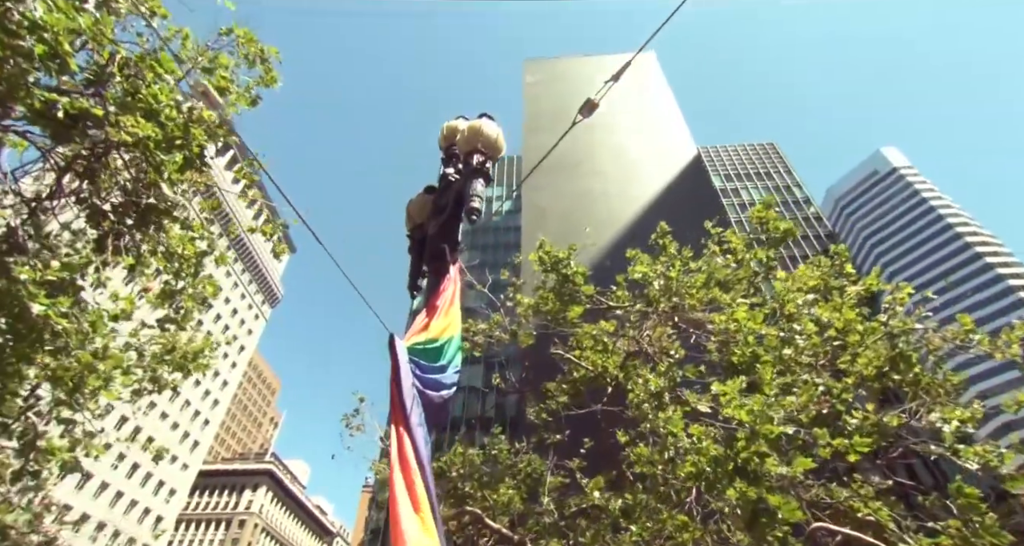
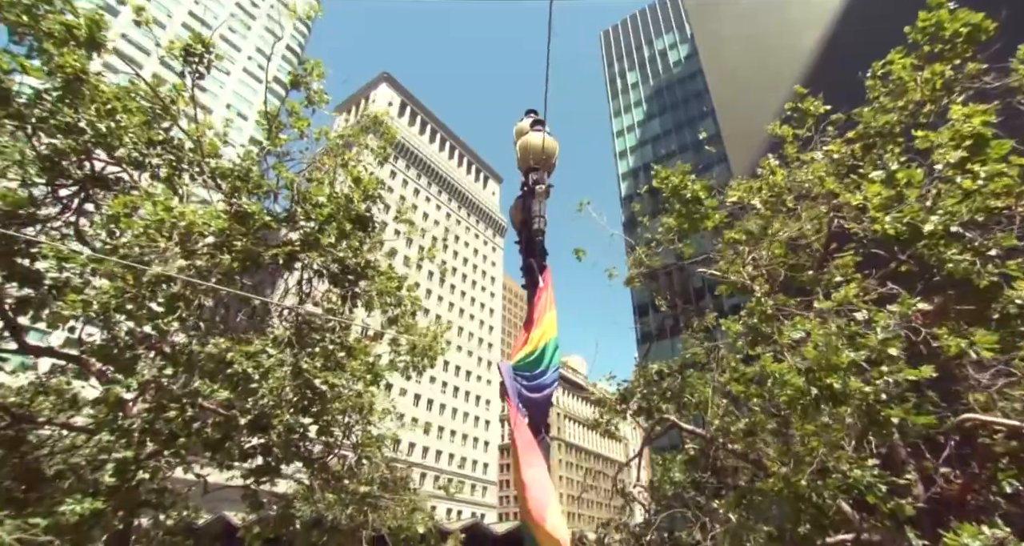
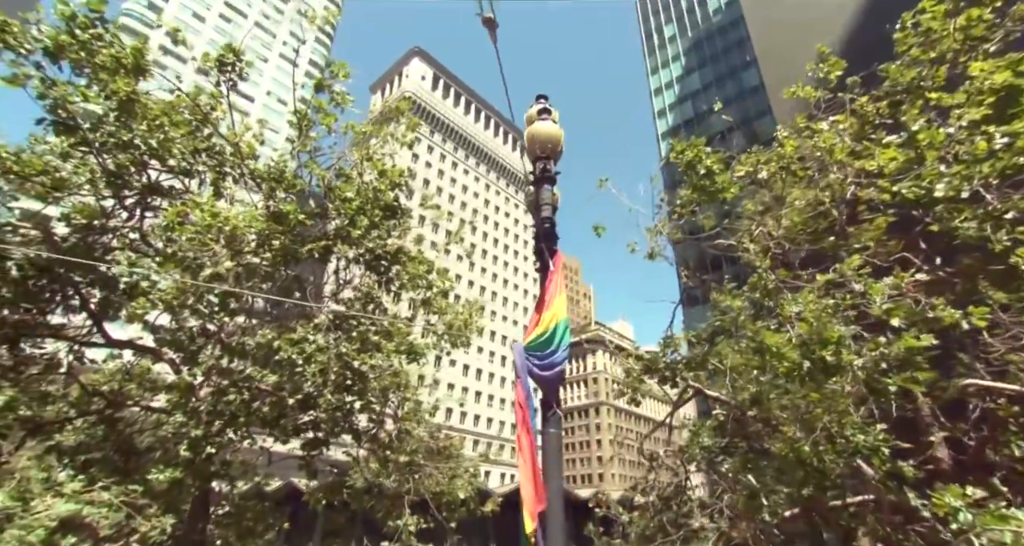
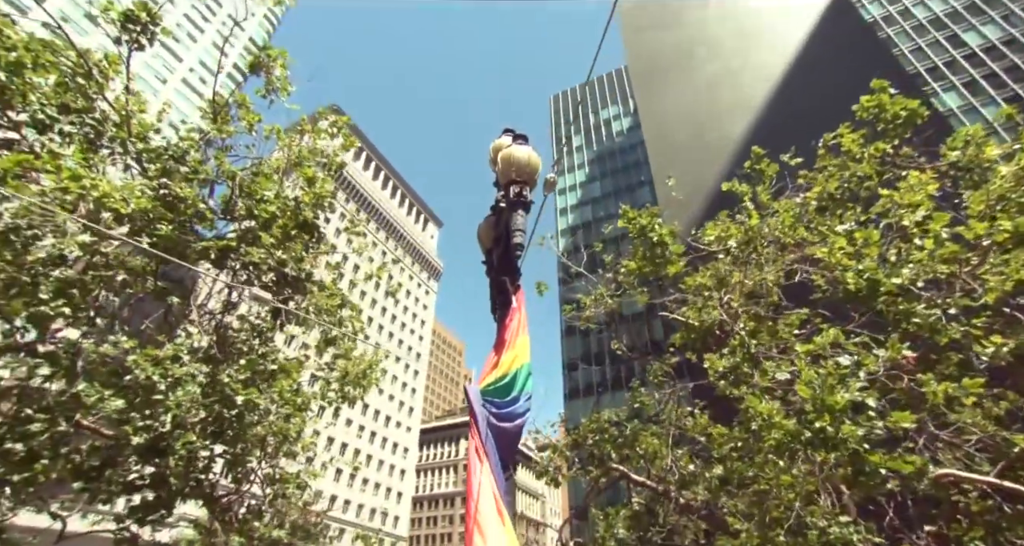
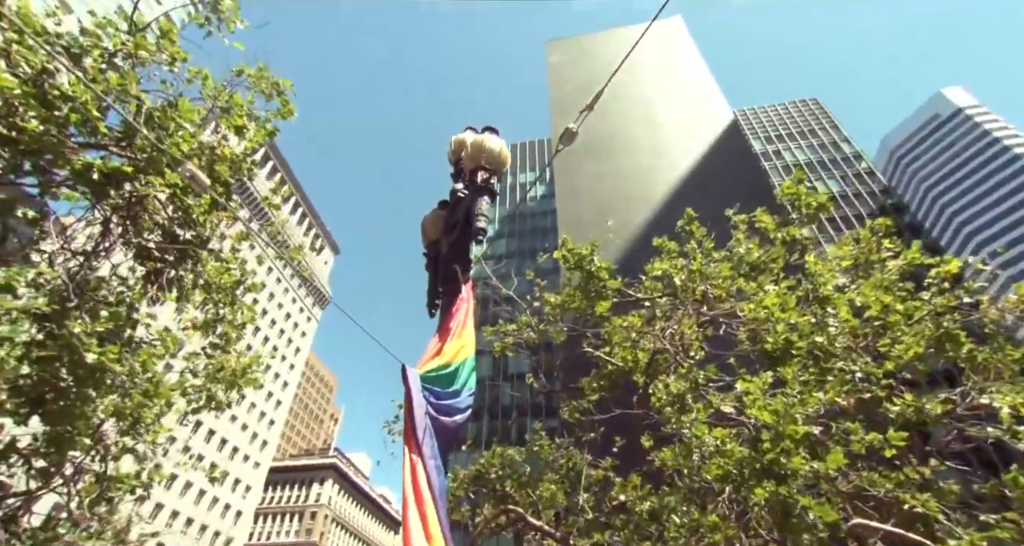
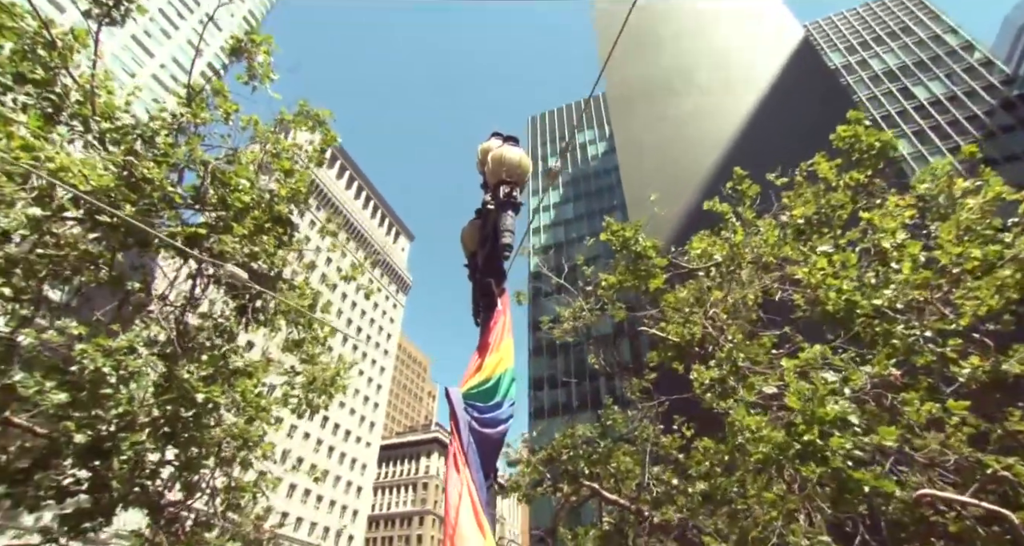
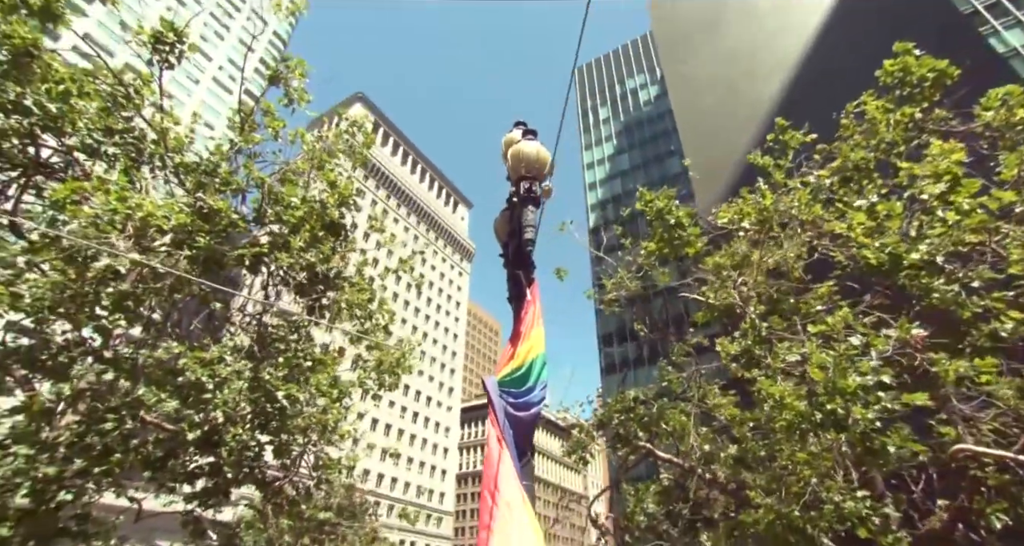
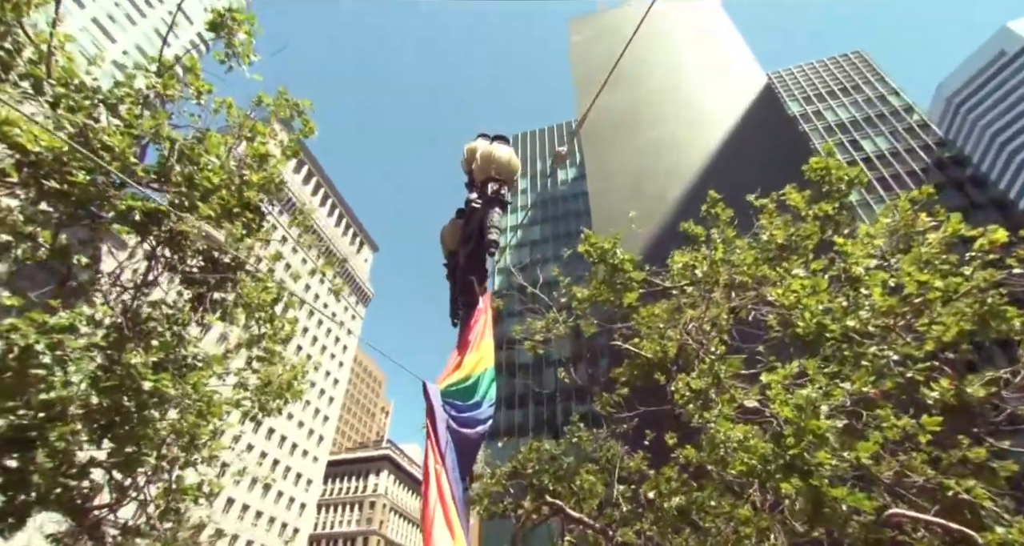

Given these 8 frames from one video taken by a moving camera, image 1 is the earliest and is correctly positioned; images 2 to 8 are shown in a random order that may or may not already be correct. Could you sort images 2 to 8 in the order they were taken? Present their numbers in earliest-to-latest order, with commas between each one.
5, 8, 6, 4, 7, 2, 3
